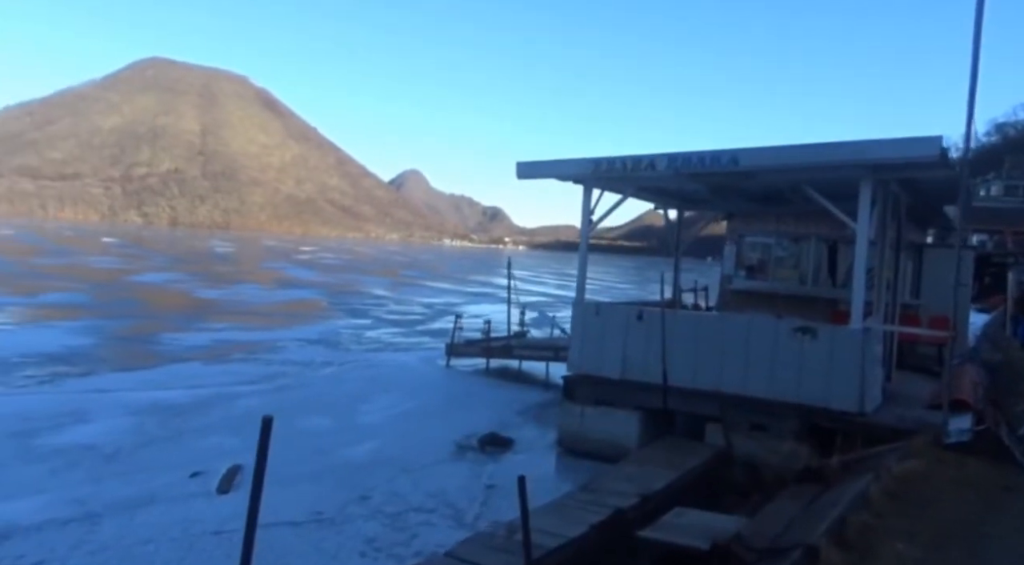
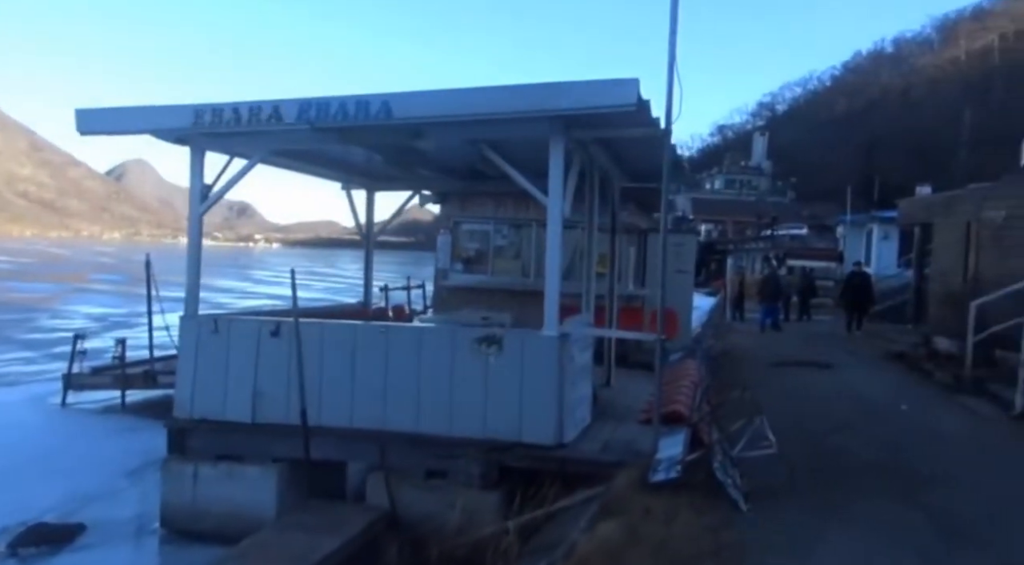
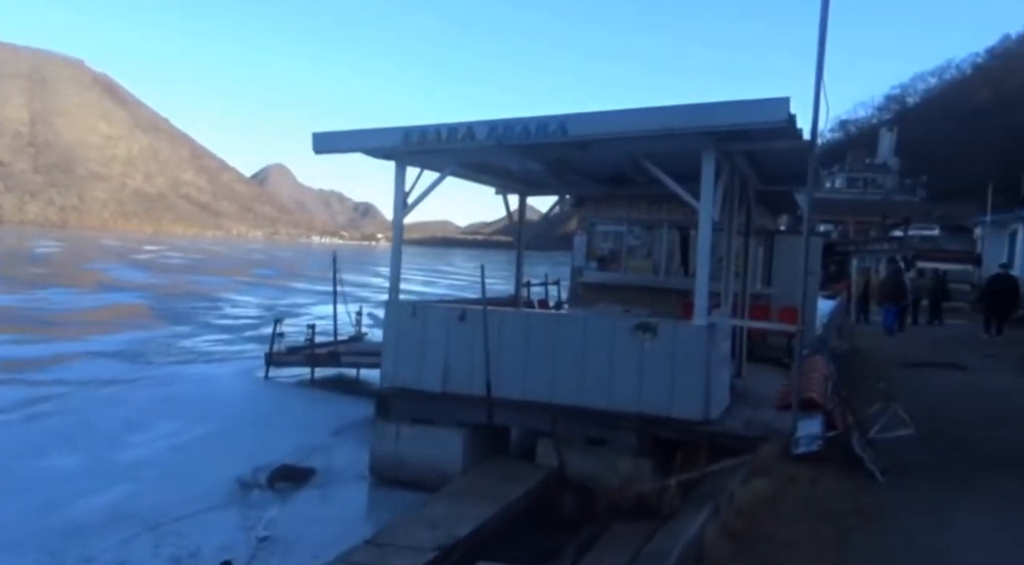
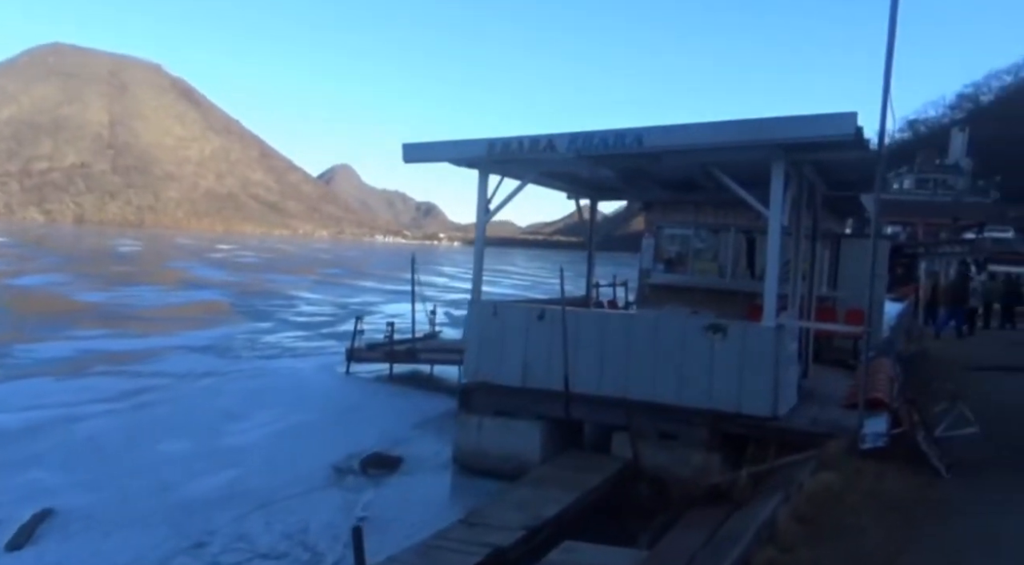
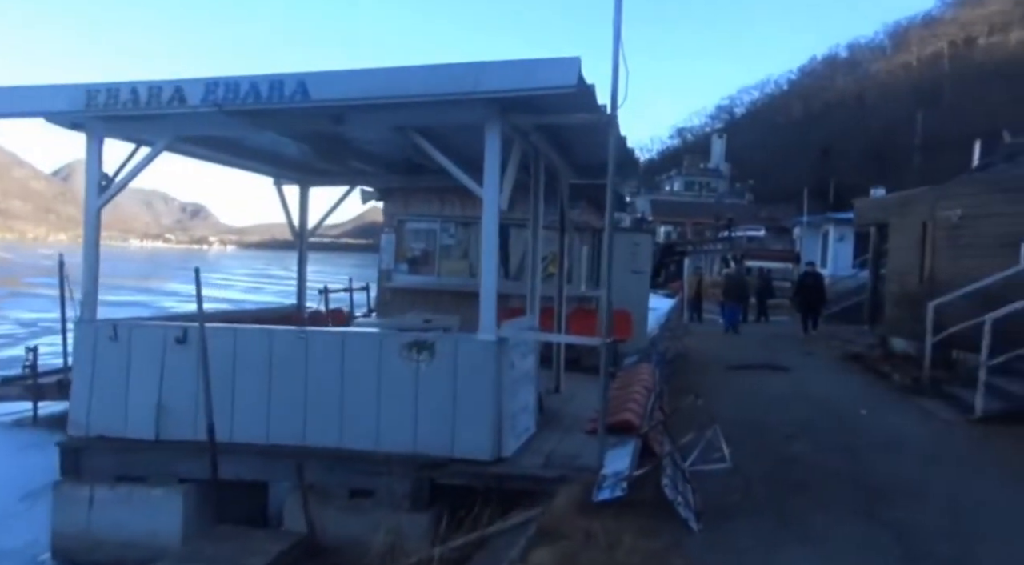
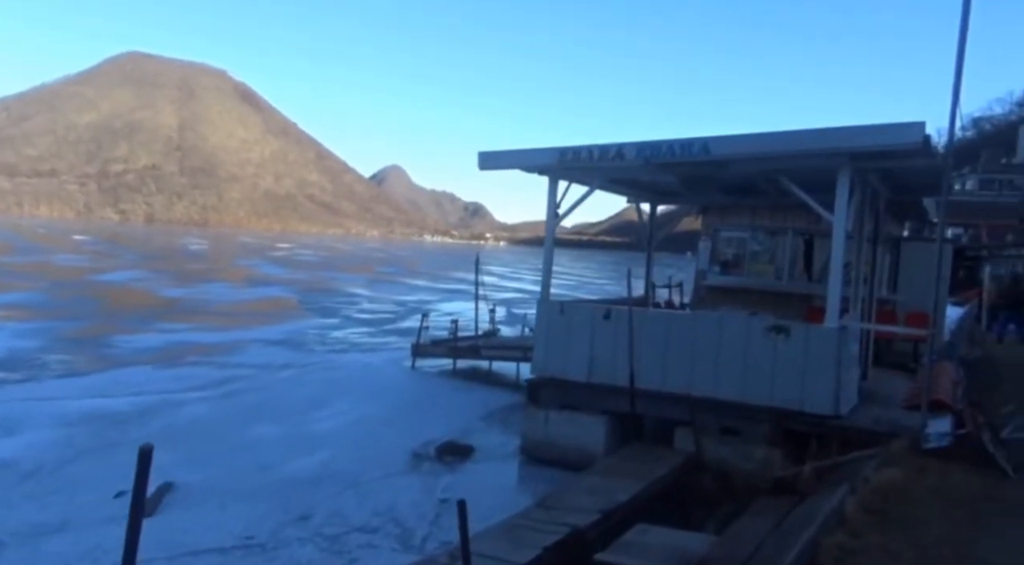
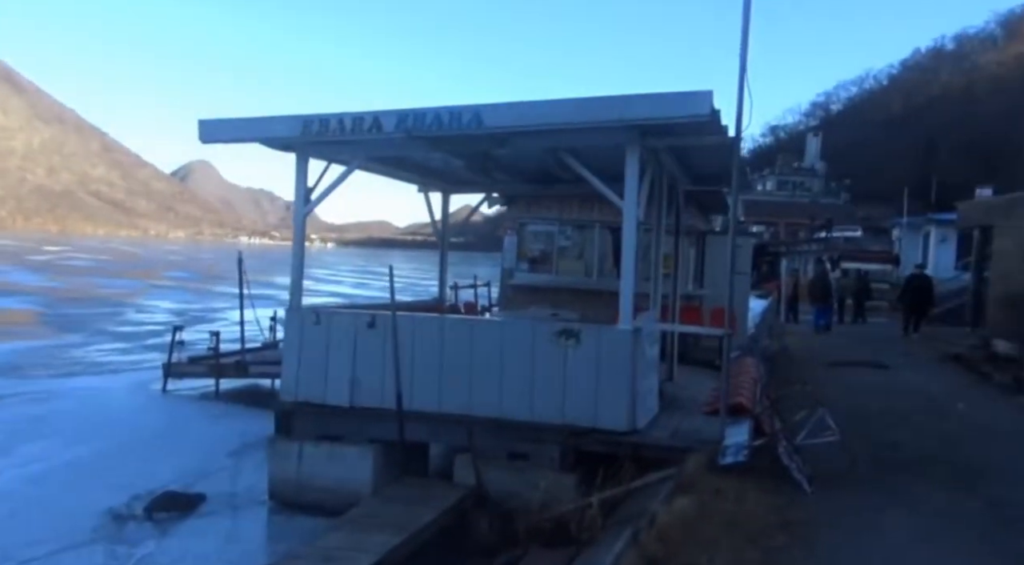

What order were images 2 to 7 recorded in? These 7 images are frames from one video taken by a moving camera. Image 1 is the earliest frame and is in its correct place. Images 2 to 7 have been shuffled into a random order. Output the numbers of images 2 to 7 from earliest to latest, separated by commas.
6, 4, 3, 7, 2, 5
